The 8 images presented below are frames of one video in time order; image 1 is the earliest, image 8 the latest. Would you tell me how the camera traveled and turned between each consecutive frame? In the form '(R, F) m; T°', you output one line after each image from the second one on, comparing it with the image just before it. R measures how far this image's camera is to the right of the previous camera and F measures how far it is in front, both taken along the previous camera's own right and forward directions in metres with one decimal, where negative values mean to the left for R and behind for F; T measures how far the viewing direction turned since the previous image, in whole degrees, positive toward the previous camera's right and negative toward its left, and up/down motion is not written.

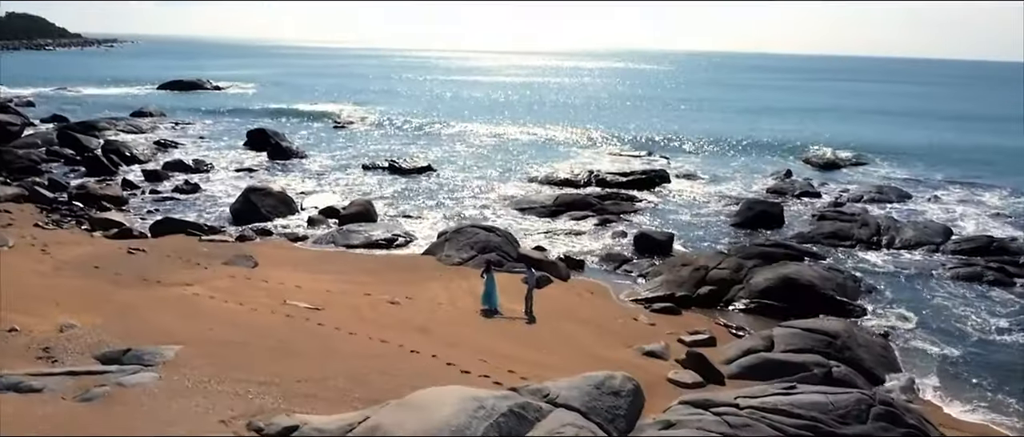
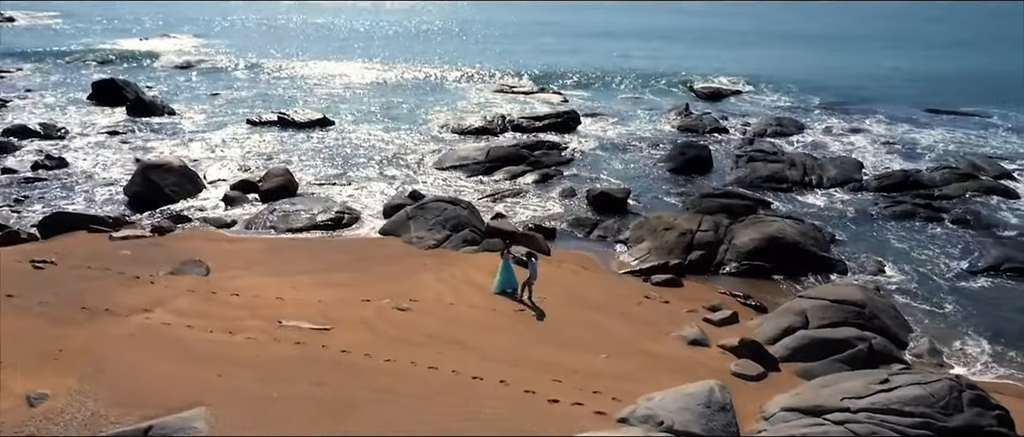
(-3.8, +2.1) m; +13°
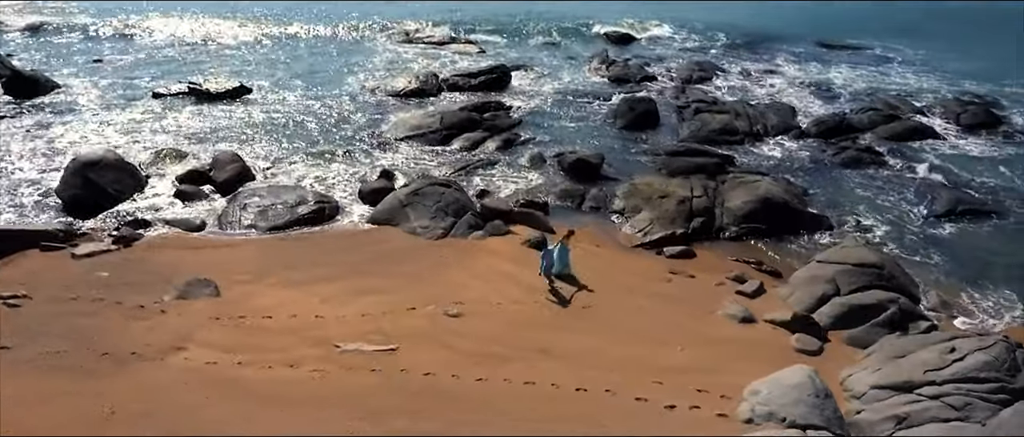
(-3.6, +0.9) m; +10°
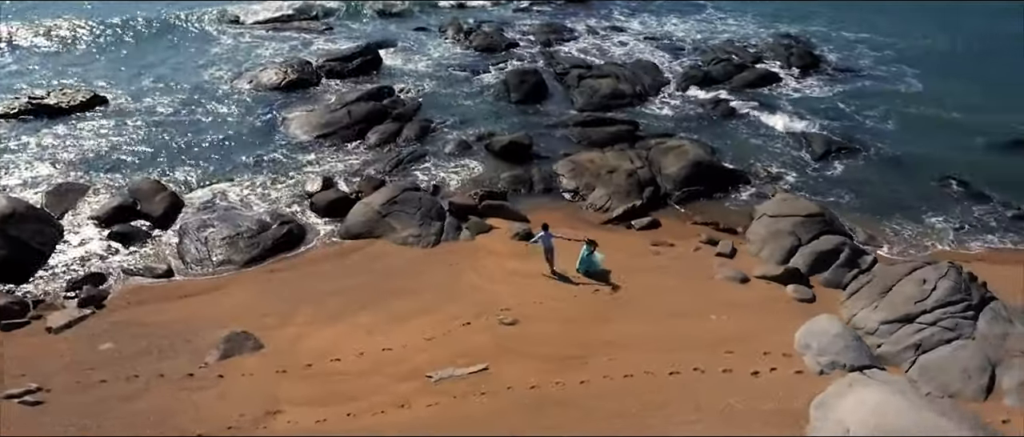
(-5.0, +0.1) m; +16°
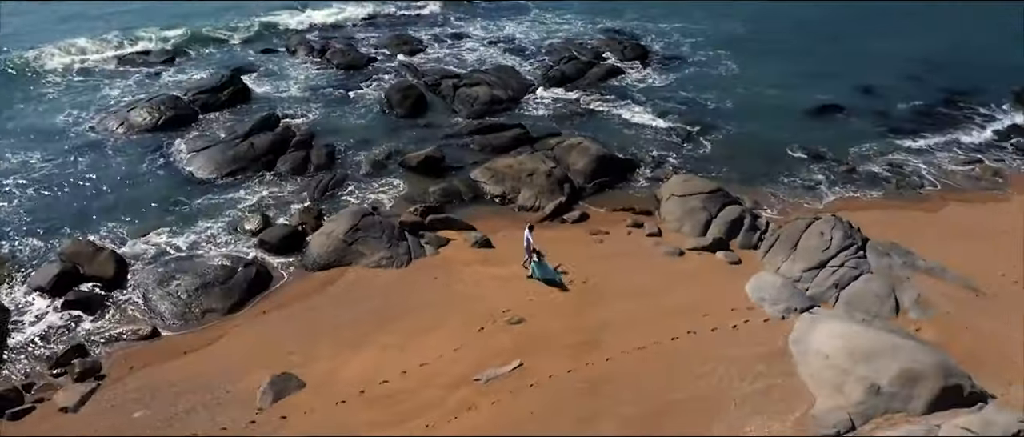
(-4.4, -1.2) m; +15°
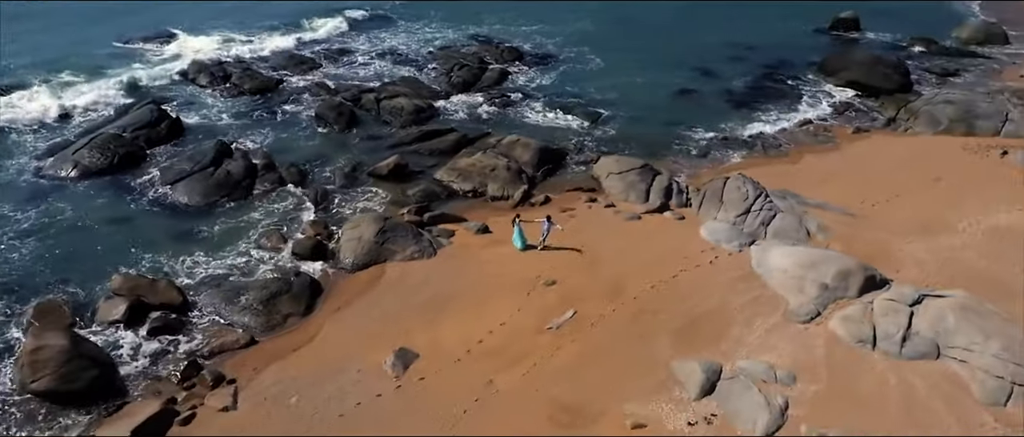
(-6.2, -3.7) m; +15°
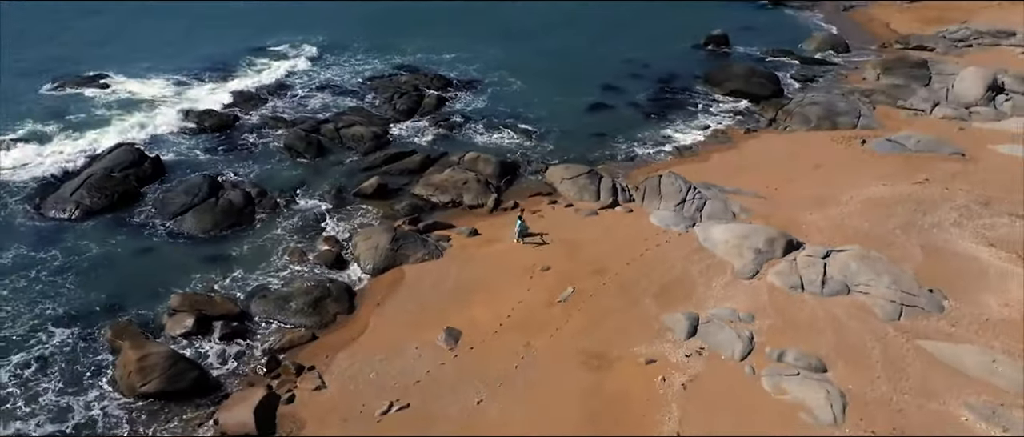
(-4.3, -4.5) m; +9°
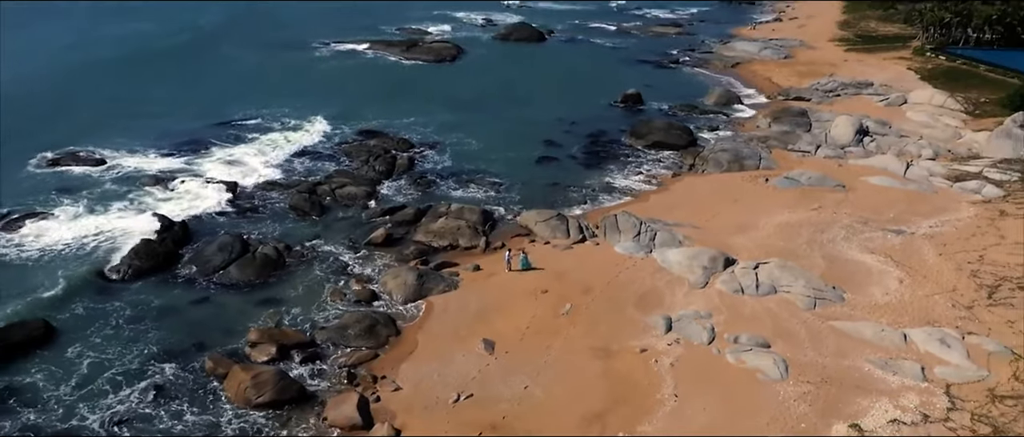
(-4.5, -6.8) m; +7°
